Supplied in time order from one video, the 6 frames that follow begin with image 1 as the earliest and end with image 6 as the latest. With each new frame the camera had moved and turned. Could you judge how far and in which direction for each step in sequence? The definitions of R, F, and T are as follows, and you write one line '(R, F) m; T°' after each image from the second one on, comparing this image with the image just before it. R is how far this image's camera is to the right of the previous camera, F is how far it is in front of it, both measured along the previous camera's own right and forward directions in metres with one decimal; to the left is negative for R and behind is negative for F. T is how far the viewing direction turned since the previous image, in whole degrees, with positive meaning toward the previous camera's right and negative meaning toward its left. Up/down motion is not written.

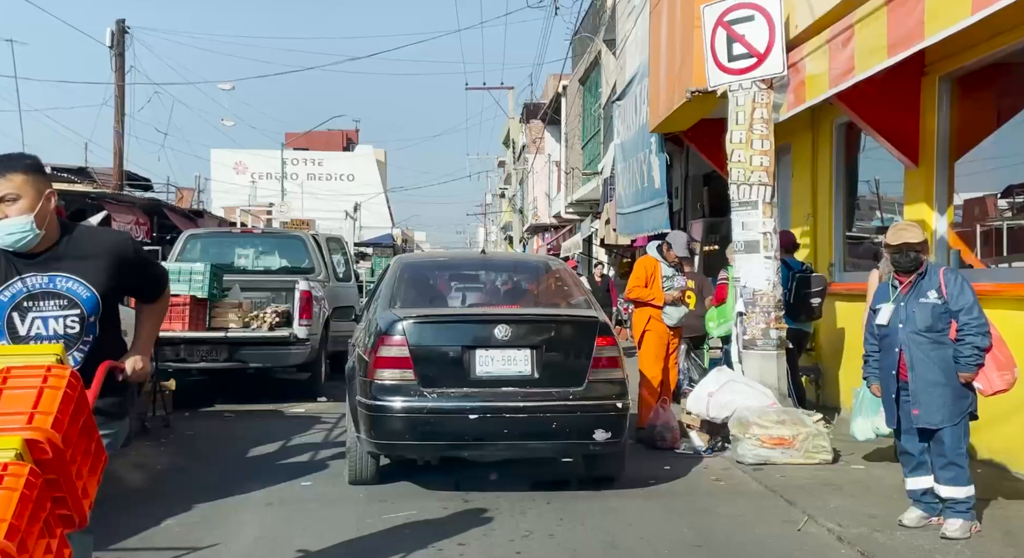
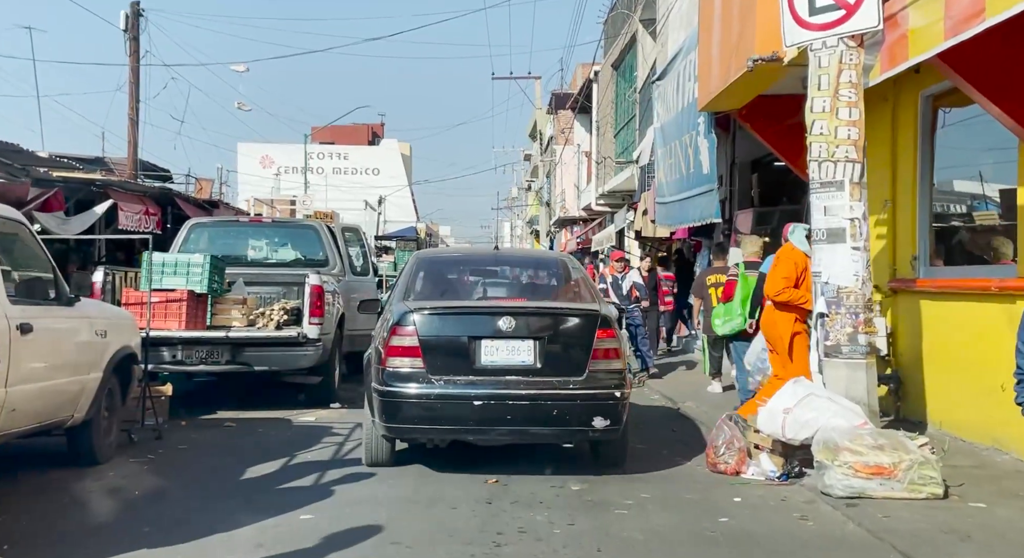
(-0.1, +1.2) m; -1°
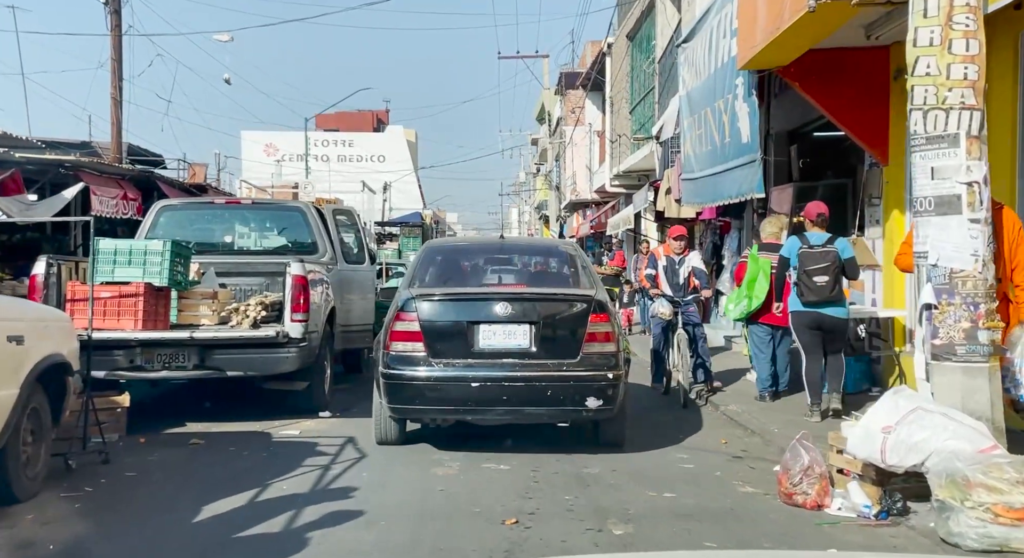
(-0.1, +1.5) m; 0°
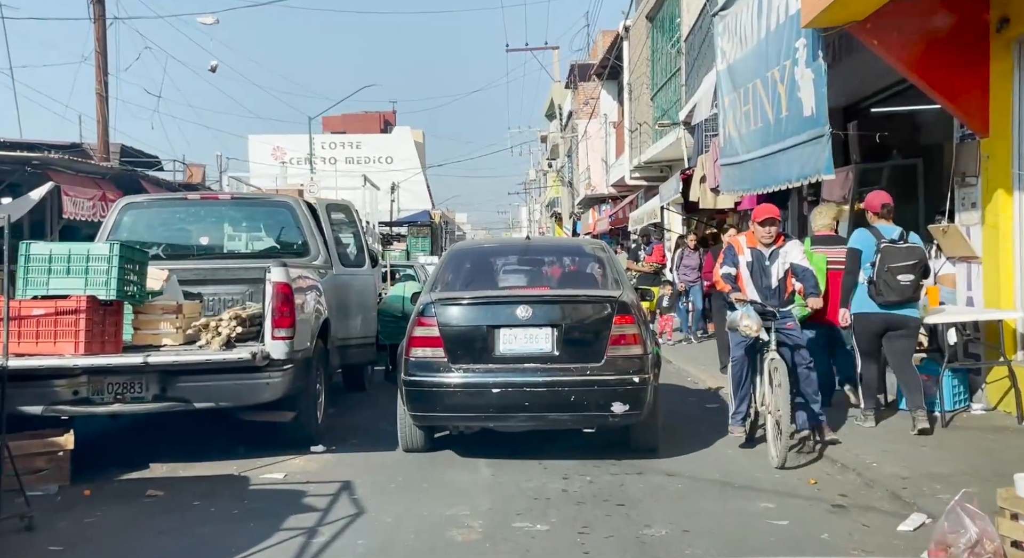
(-0.1, +1.6) m; -1°
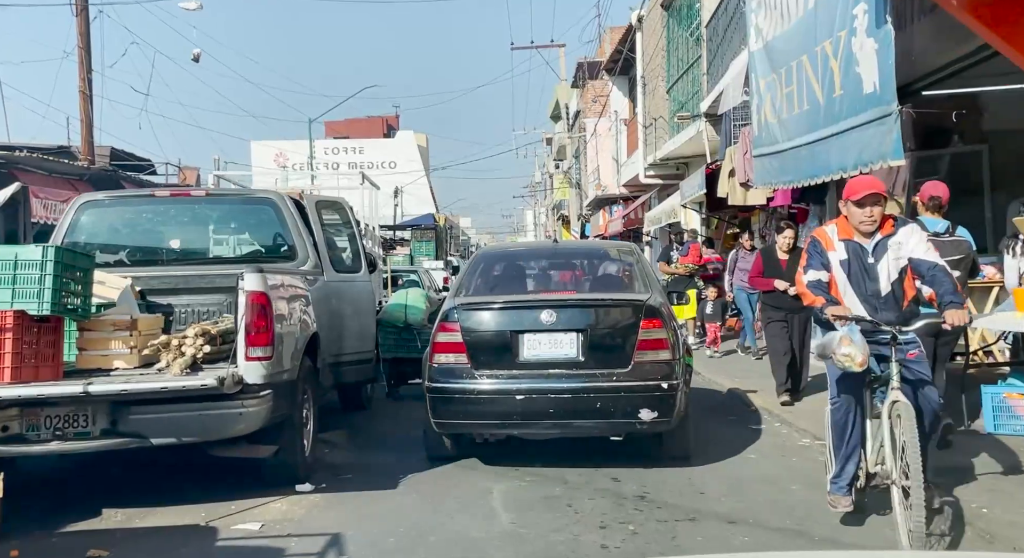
(-0.1, +1.2) m; 0°
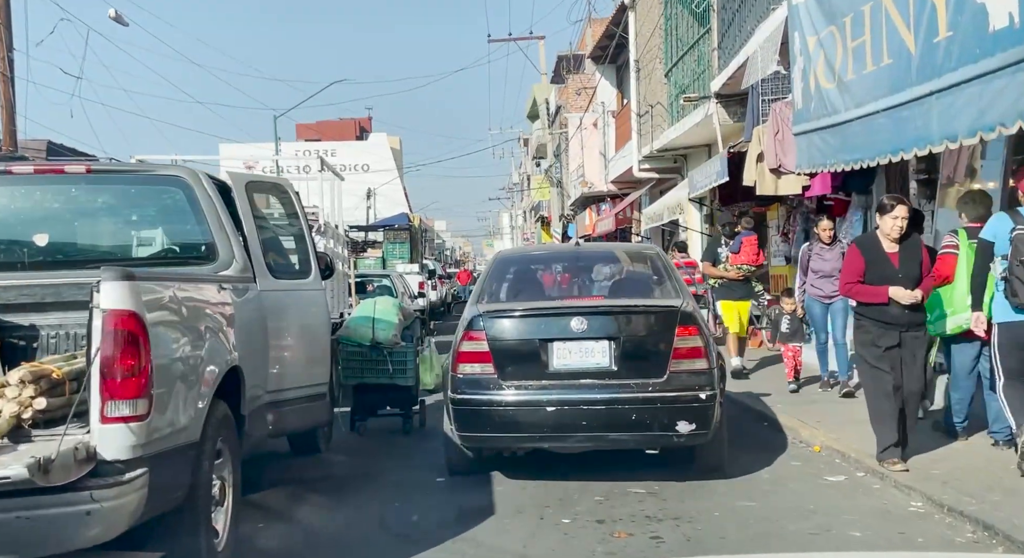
(-0.2, +2.2) m; +1°
